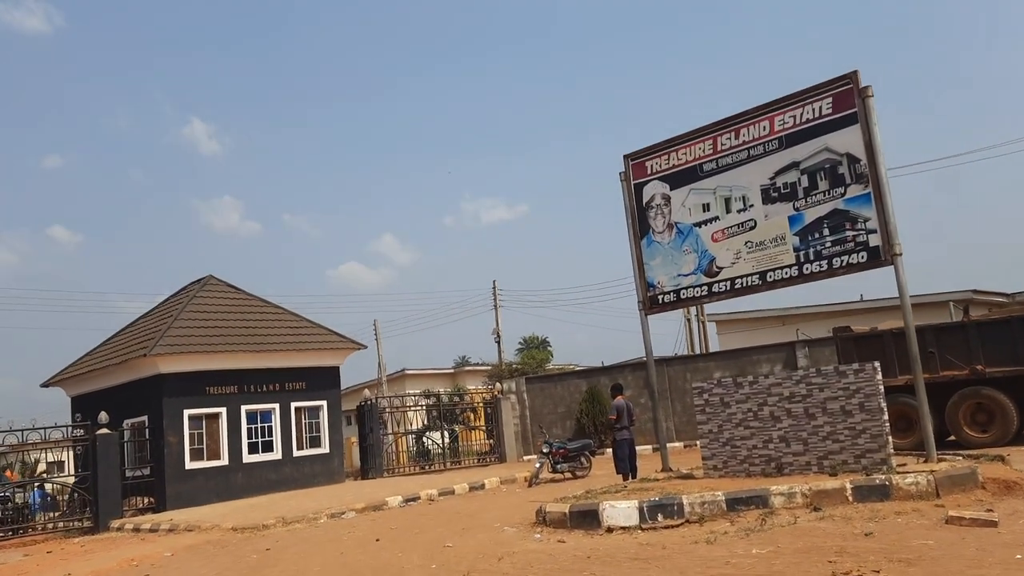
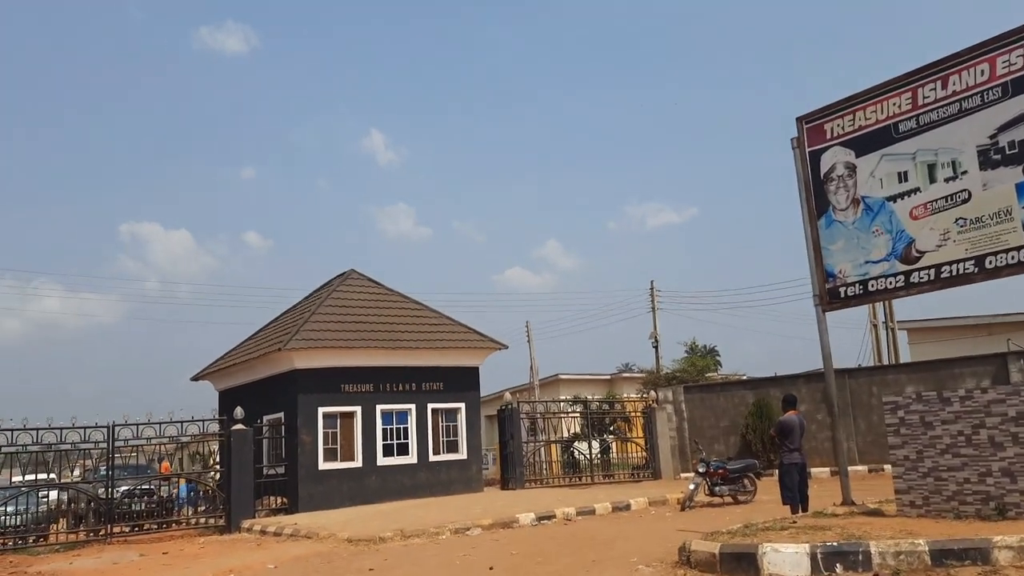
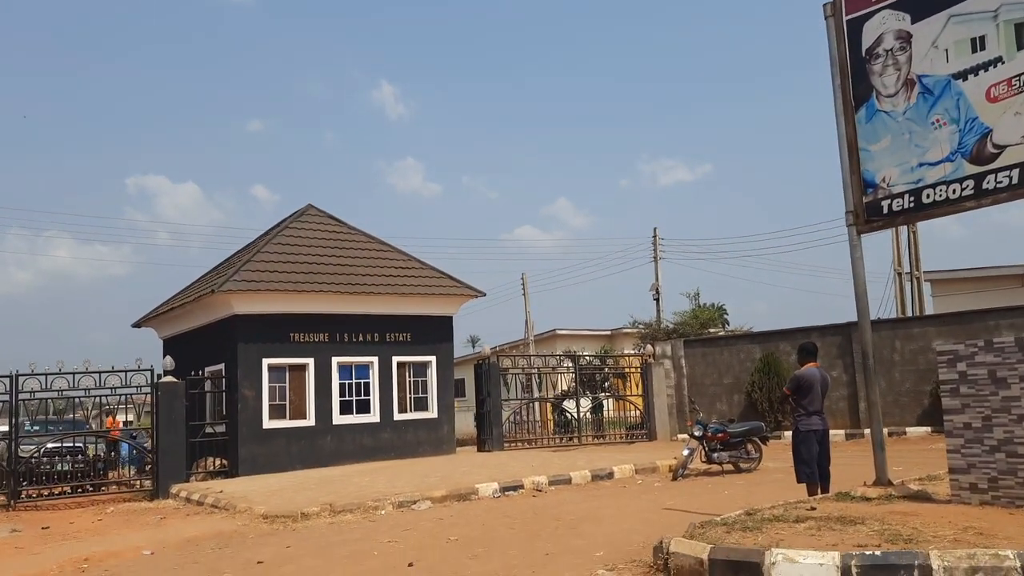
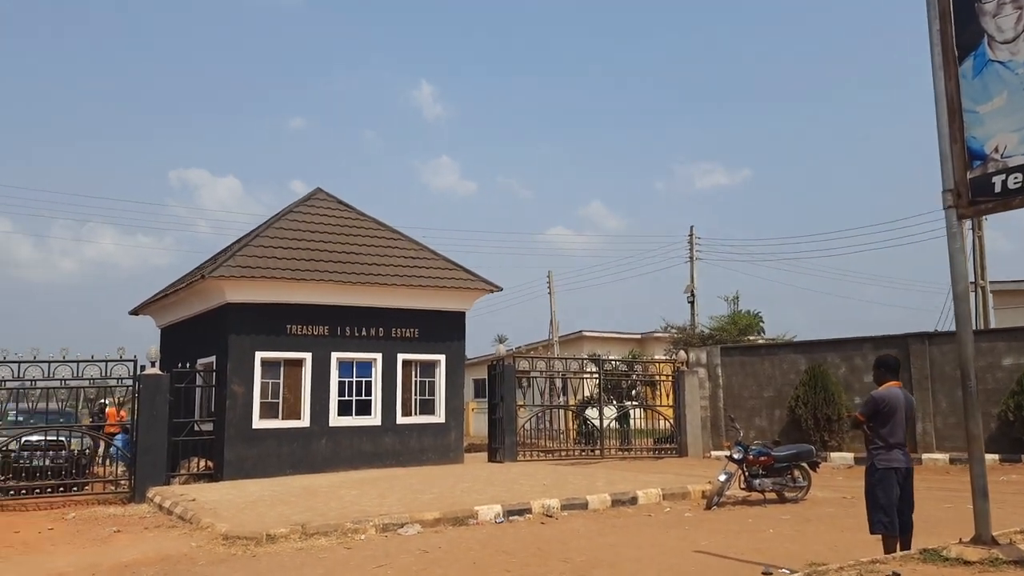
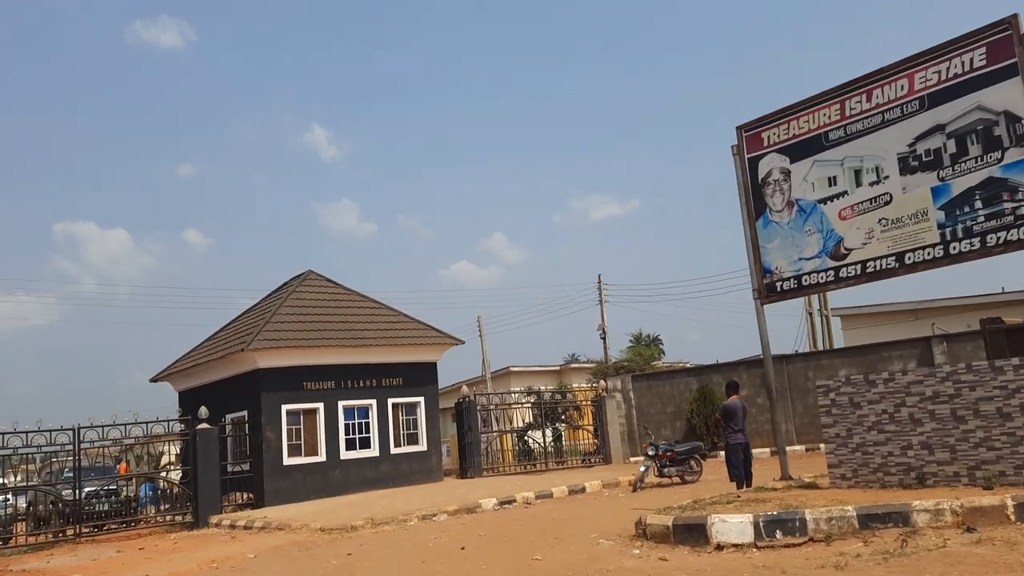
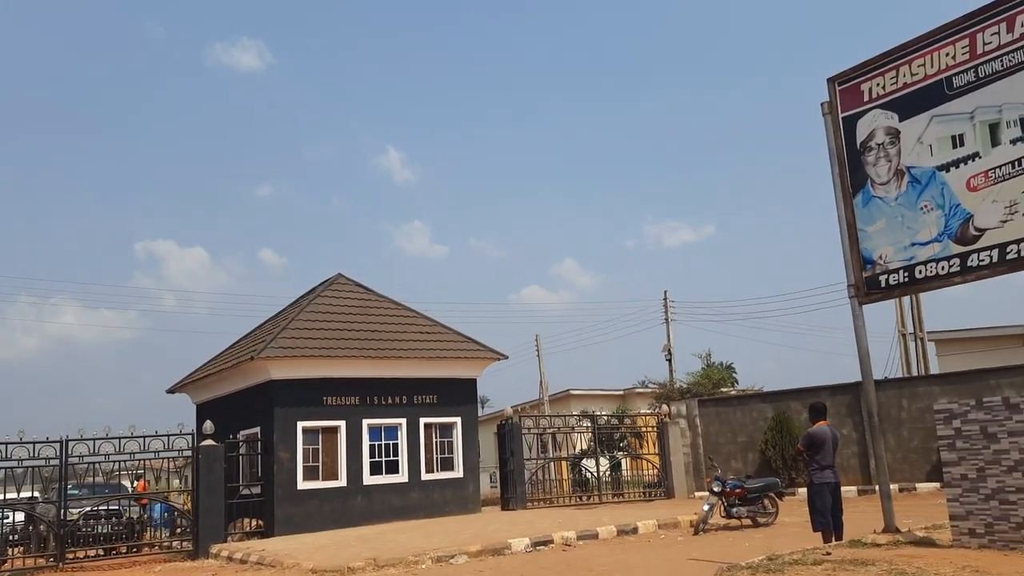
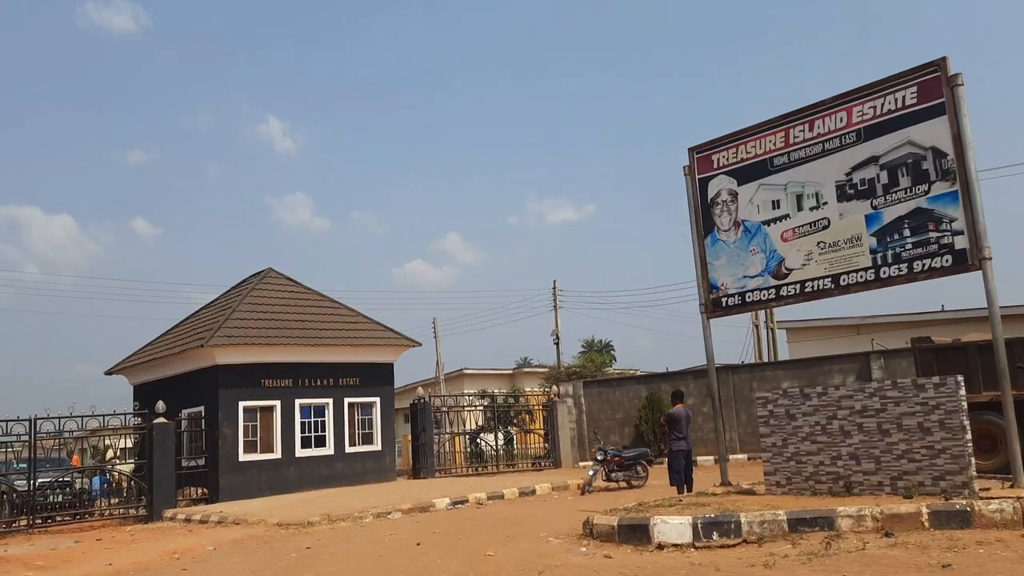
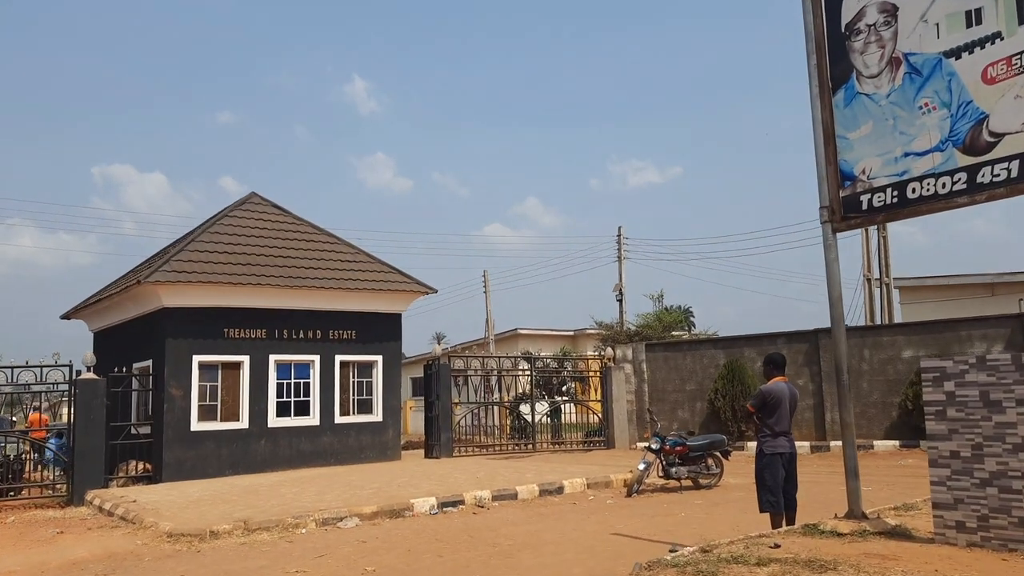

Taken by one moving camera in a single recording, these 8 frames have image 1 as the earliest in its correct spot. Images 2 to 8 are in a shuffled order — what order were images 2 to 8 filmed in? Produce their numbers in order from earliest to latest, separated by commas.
7, 5, 2, 6, 3, 8, 4
